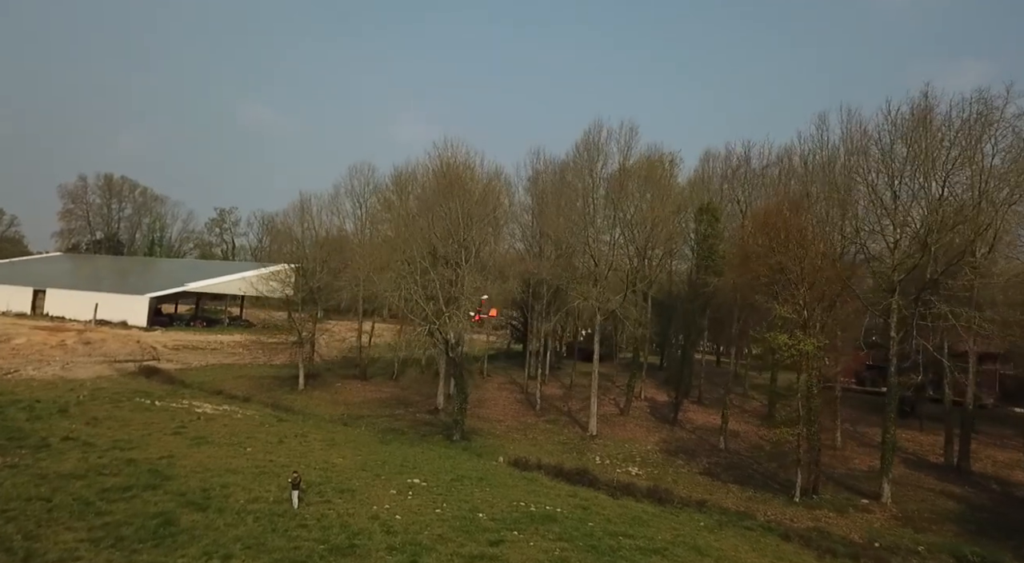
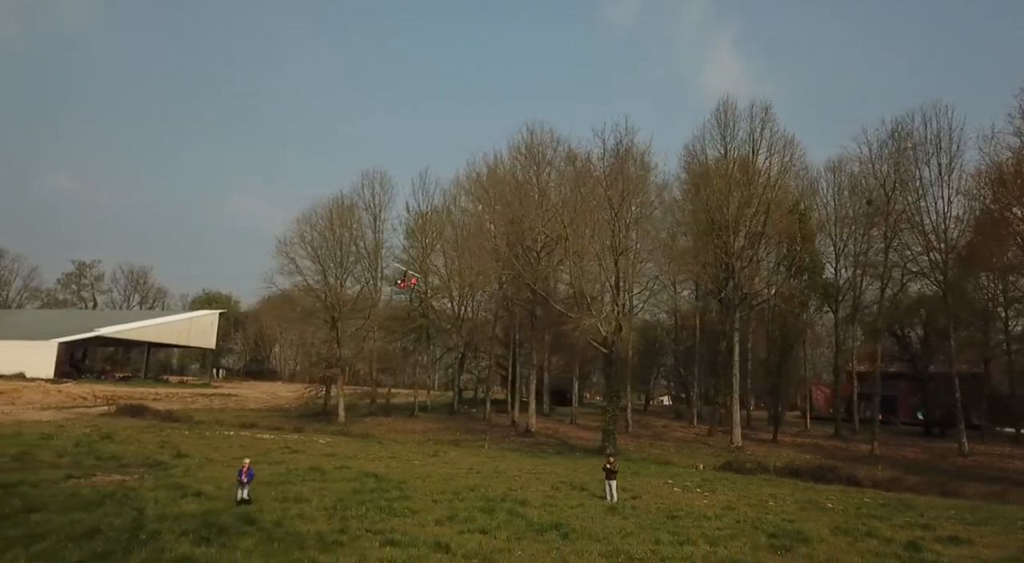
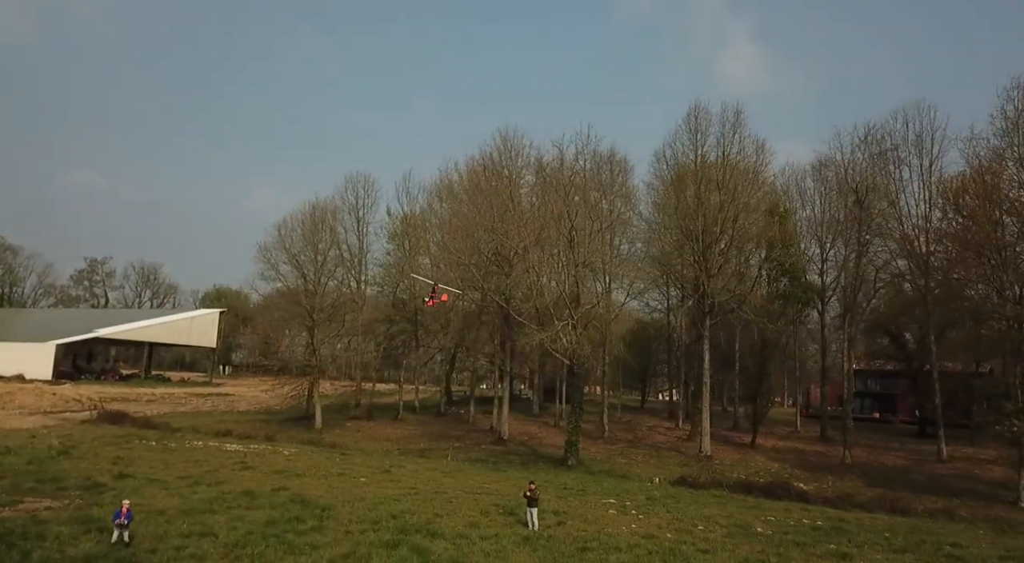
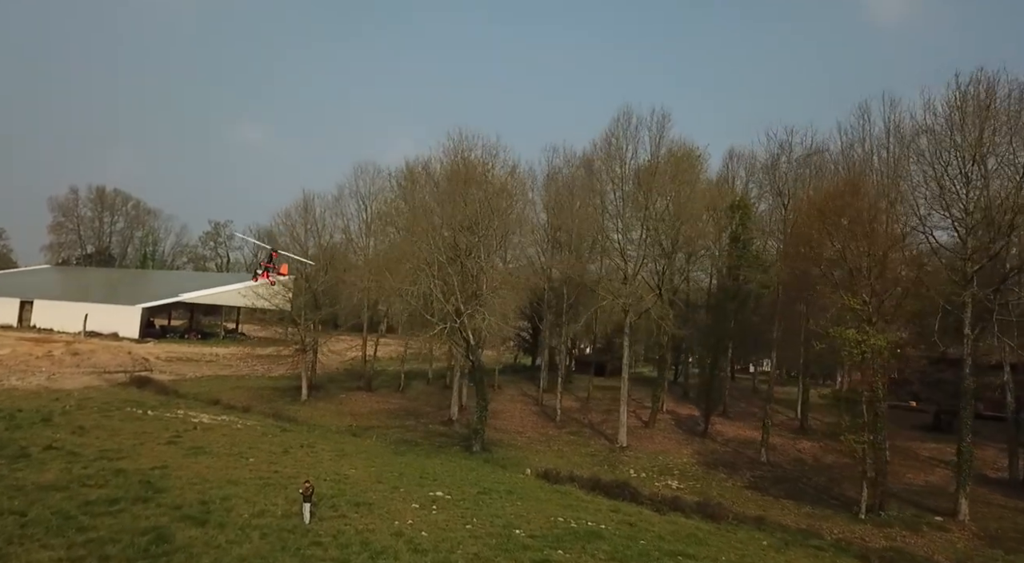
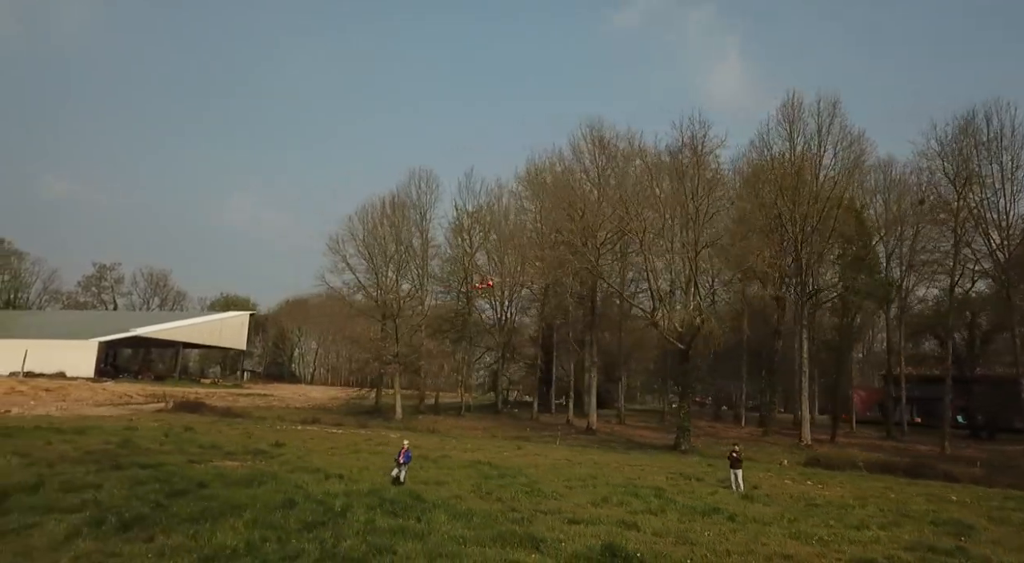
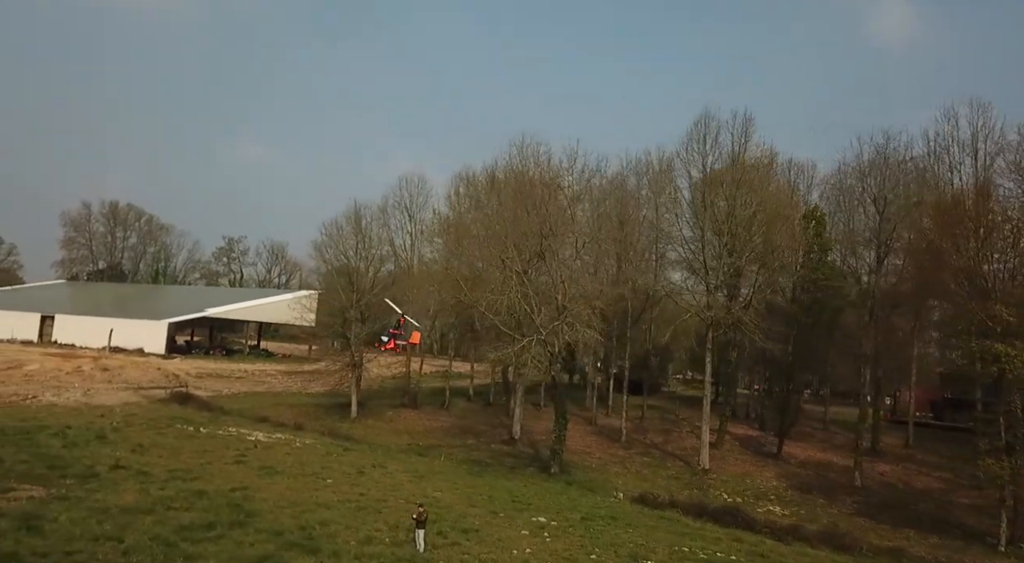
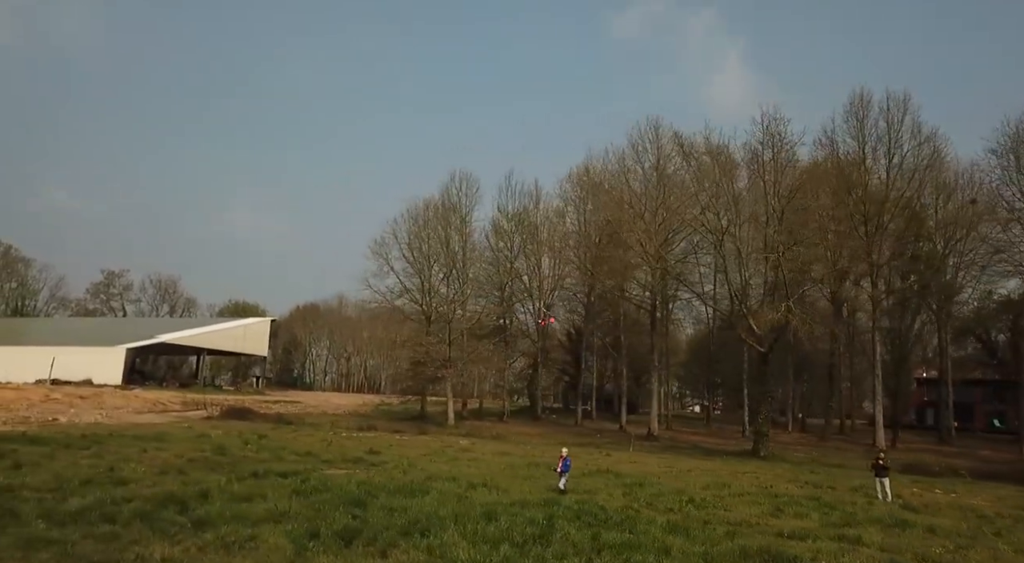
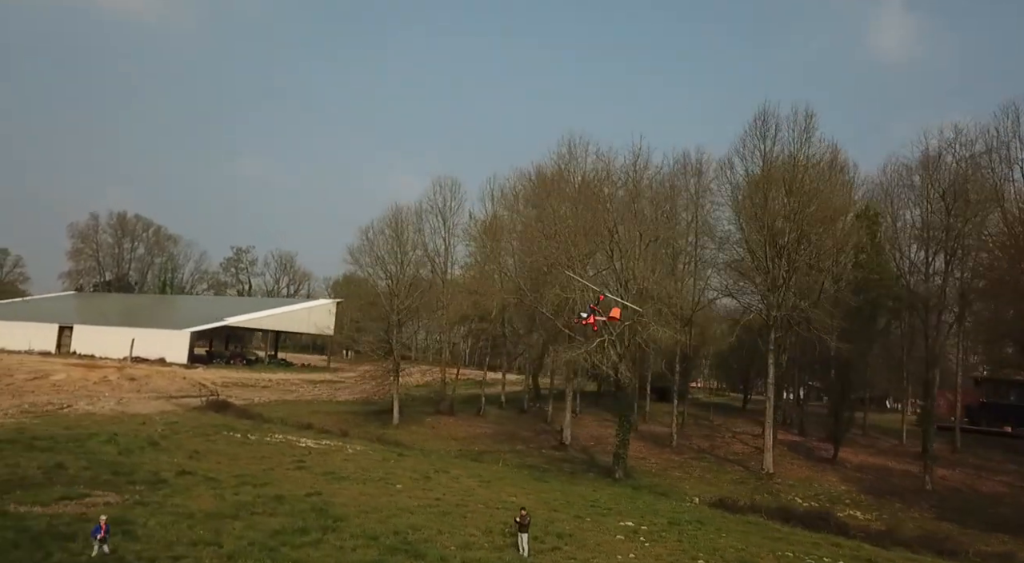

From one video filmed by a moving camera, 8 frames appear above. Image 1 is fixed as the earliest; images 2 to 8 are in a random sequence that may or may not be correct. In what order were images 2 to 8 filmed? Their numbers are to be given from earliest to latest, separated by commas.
4, 6, 8, 3, 2, 5, 7
